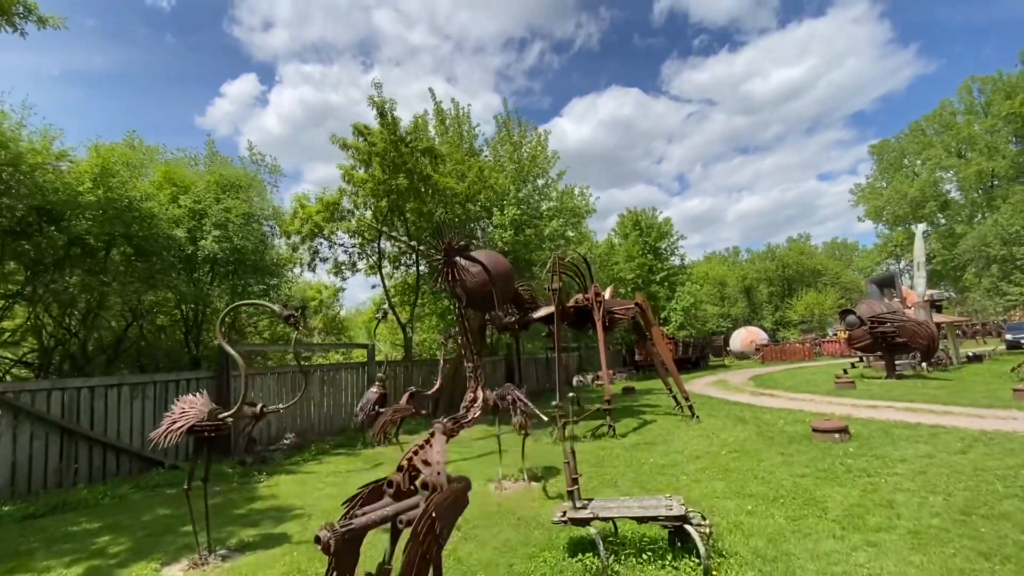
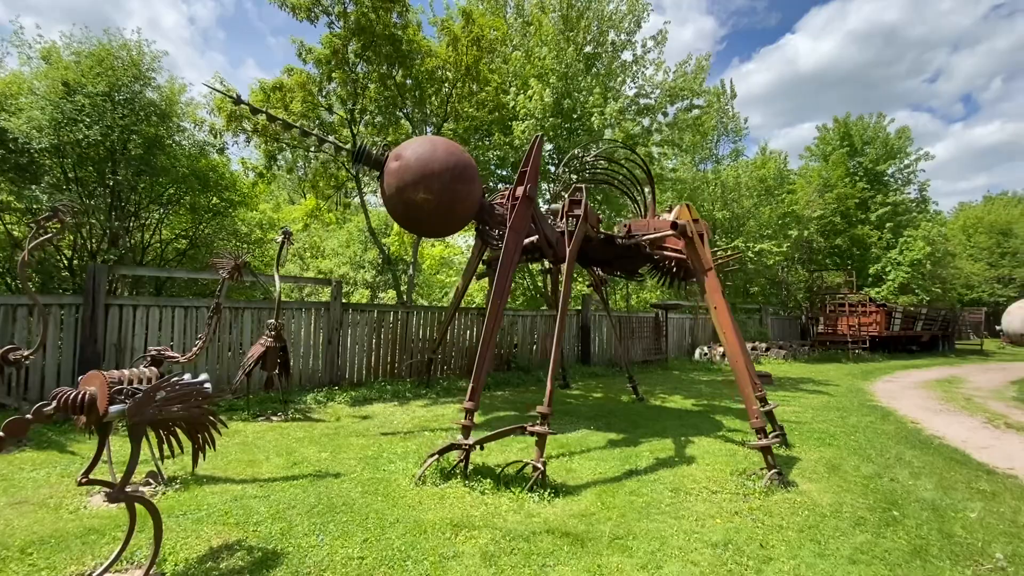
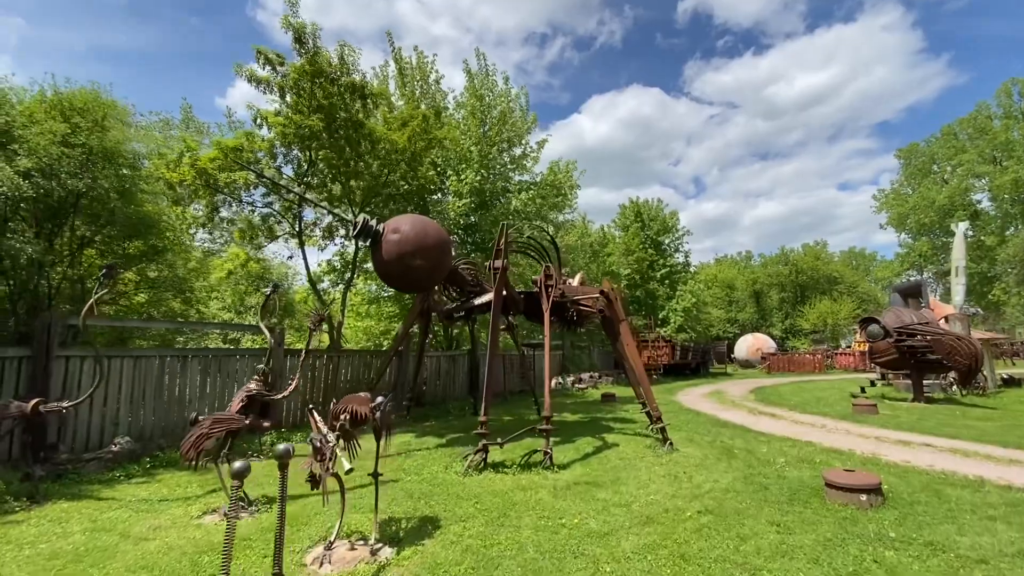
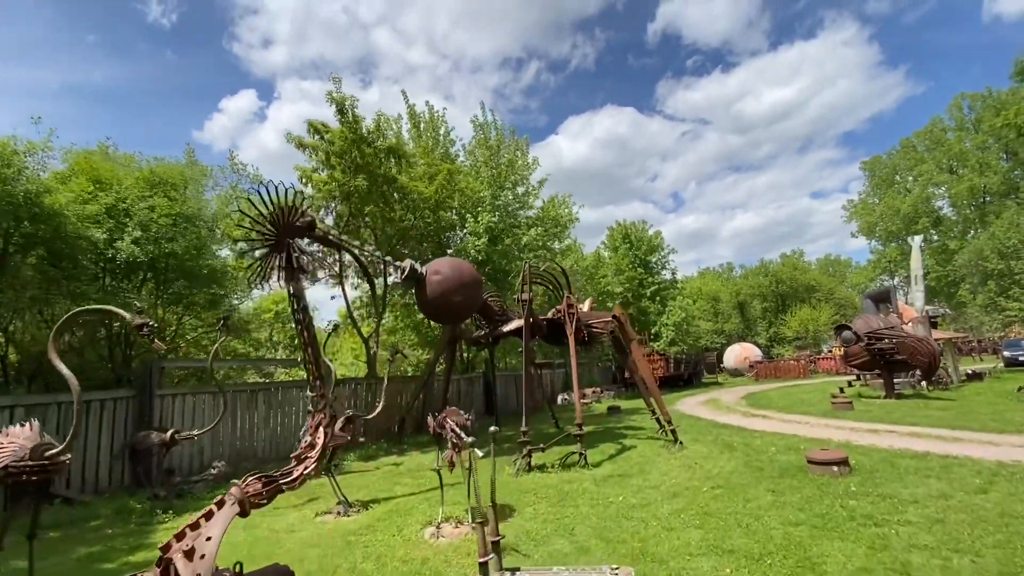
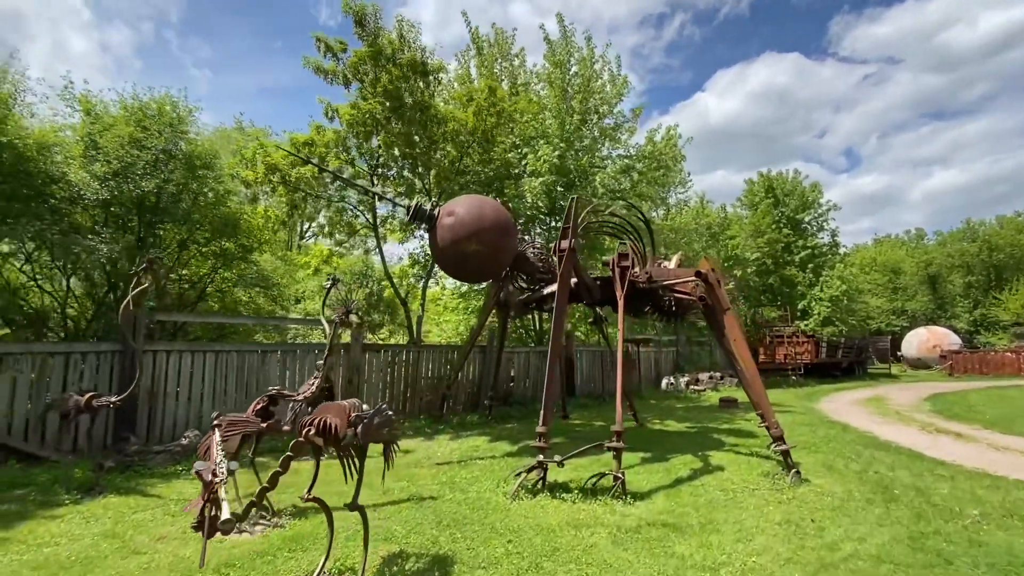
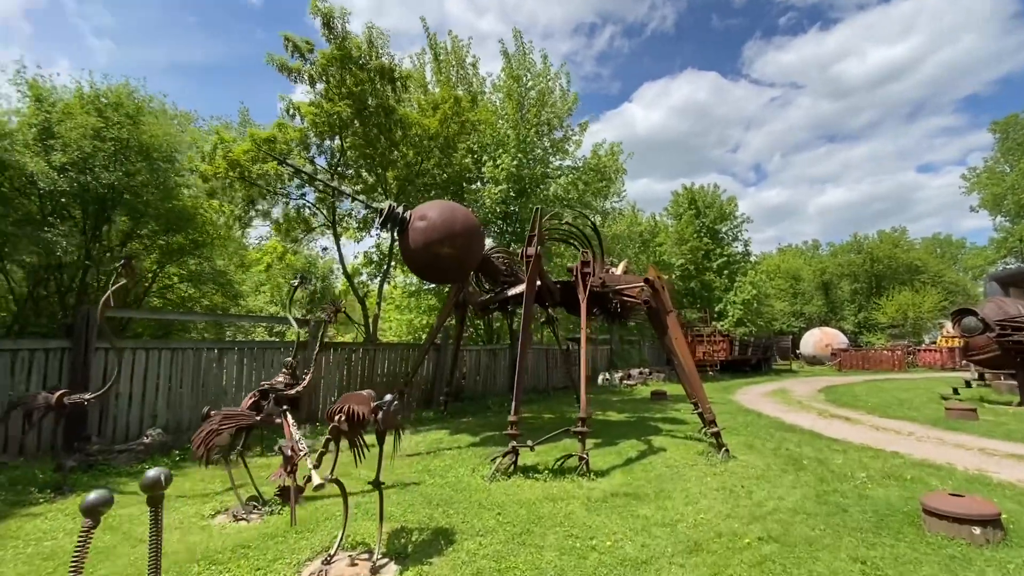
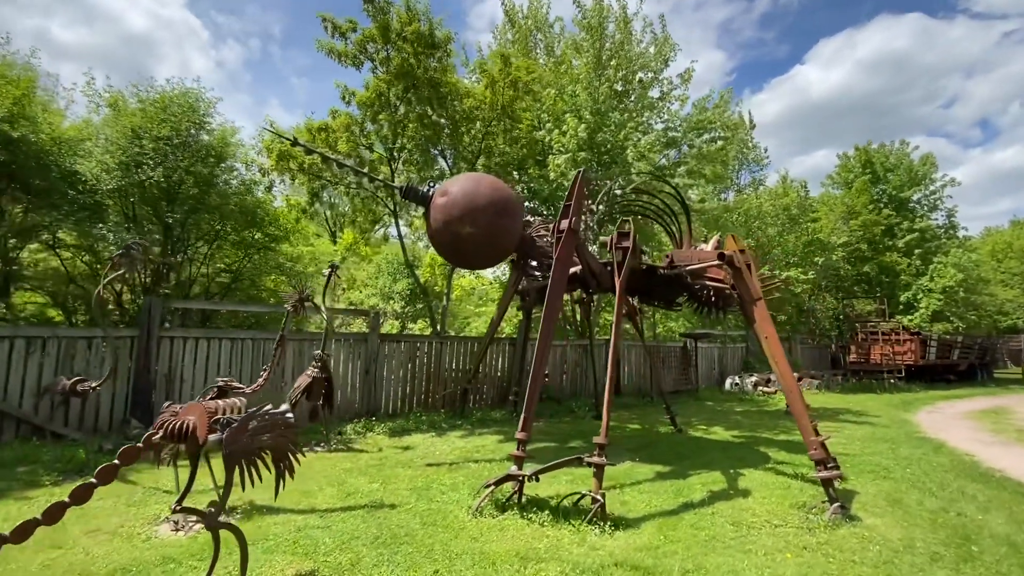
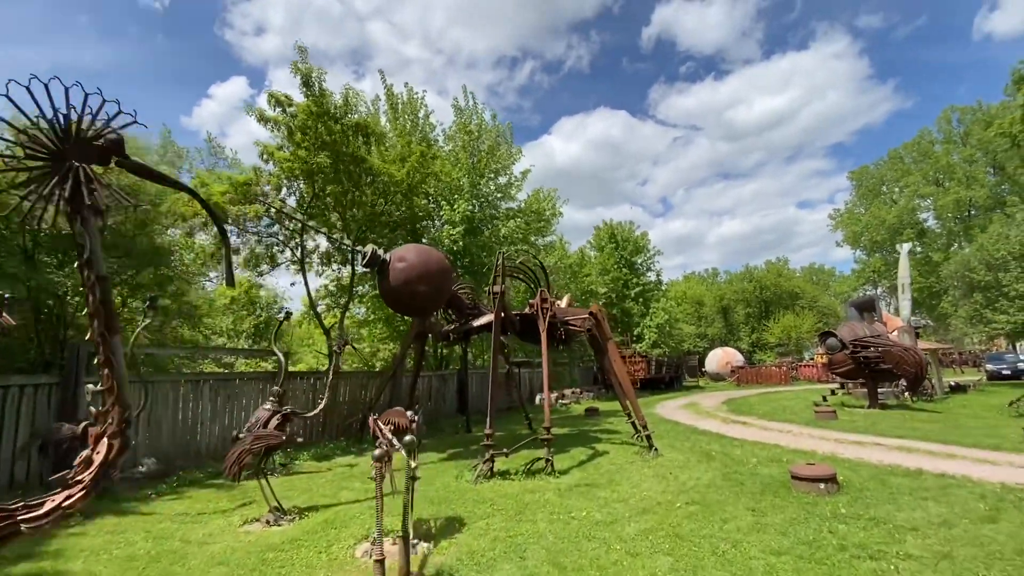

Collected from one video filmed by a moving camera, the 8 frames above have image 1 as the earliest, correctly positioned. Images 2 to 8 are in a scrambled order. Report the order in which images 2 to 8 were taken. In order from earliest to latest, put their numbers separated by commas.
4, 8, 3, 6, 5, 7, 2
